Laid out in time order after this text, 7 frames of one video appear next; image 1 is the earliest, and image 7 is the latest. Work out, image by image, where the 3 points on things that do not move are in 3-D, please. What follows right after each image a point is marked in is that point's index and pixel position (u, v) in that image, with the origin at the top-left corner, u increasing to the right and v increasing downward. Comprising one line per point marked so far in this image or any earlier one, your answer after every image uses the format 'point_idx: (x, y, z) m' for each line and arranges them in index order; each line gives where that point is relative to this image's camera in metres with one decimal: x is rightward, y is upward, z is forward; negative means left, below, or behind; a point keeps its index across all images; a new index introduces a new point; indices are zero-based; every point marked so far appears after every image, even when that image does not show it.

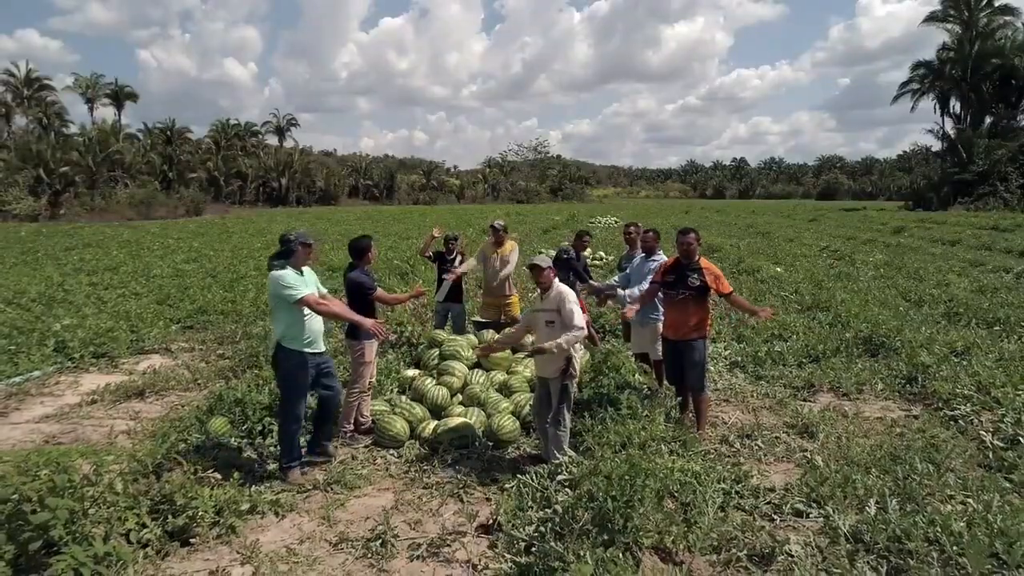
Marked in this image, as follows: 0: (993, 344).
0: (+4.1, -0.5, +6.8) m
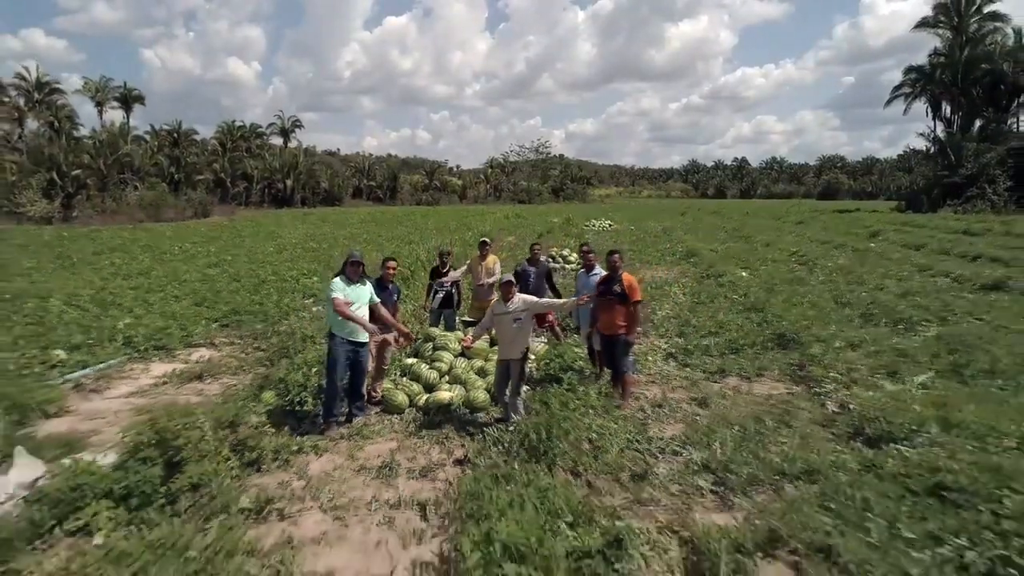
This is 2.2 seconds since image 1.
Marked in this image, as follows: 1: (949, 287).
0: (+3.9, -0.5, +8.4) m
1: (+7.3, 0.0, +13.3) m
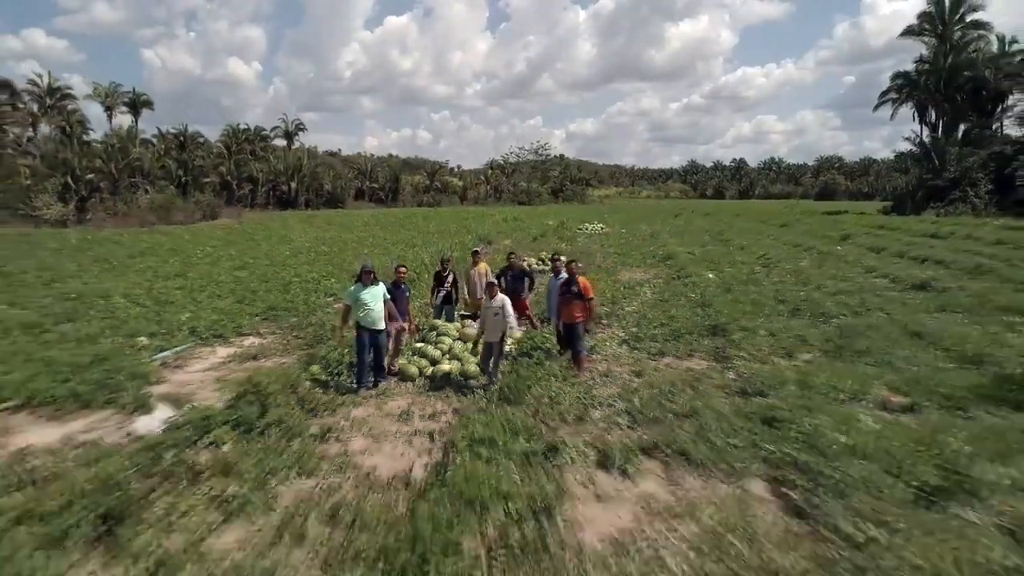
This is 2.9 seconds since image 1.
0: (+3.7, -0.5, +10.5) m
1: (+7.1, 0.0, +15.4) m
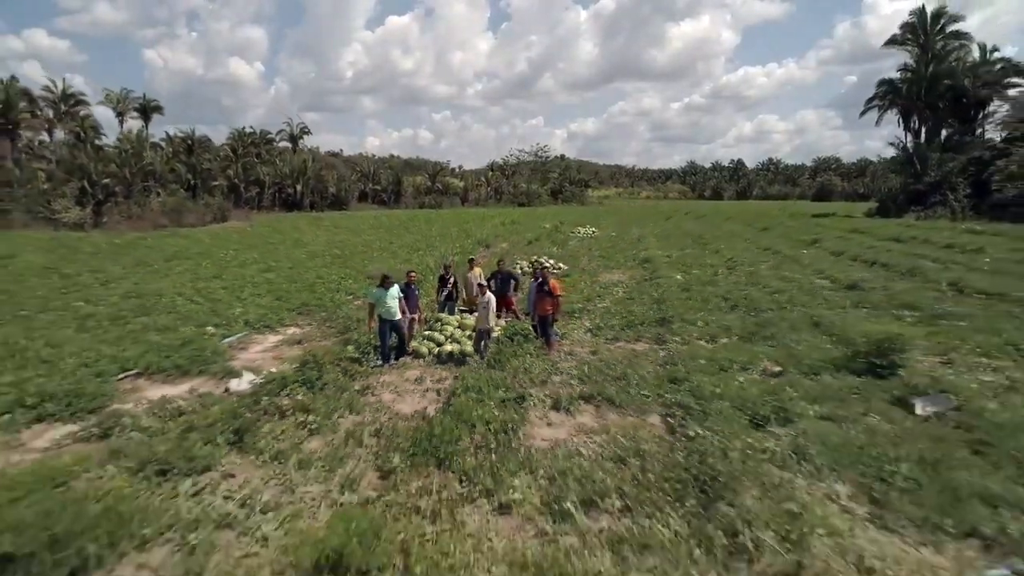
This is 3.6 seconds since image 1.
0: (+3.6, -0.5, +13.3) m
1: (+6.9, 0.0, +18.1) m
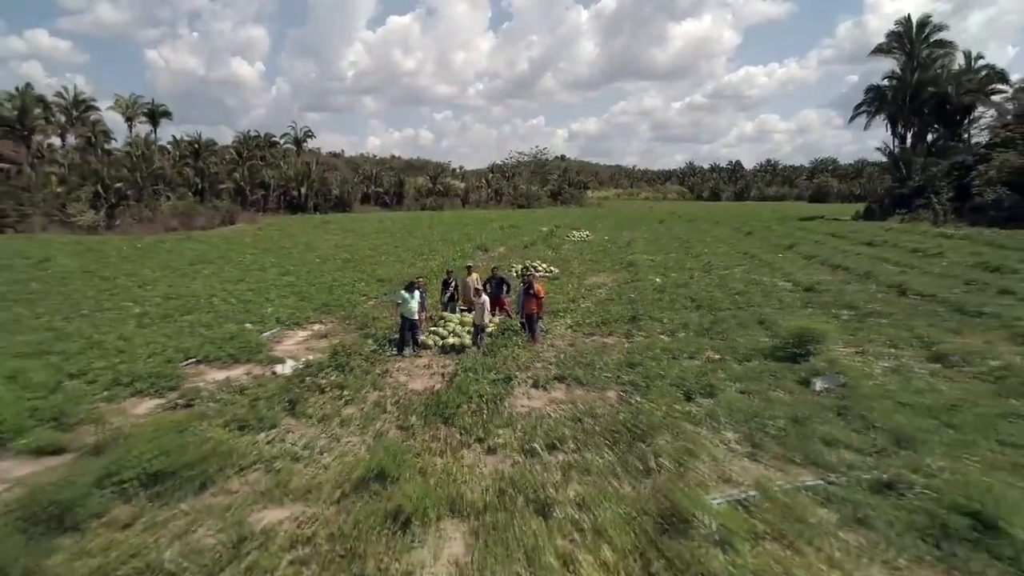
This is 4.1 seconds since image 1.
0: (+3.4, -0.6, +15.6) m
1: (+6.8, 0.0, +20.4) m
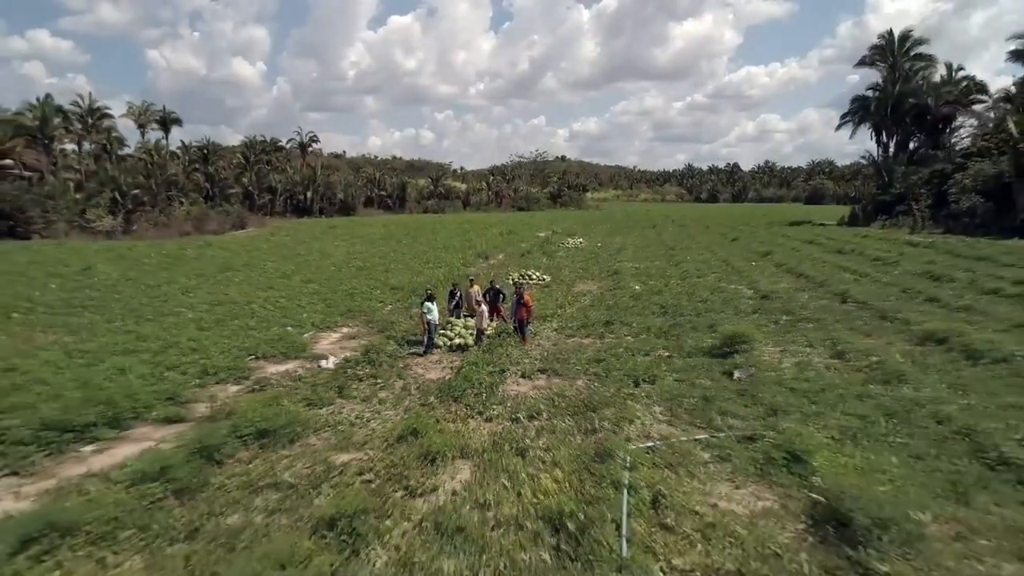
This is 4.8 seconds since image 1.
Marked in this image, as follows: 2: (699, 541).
0: (+3.3, -0.8, +18.8) m
1: (+6.7, -0.2, +23.7) m
2: (+1.6, -2.2, +6.9) m
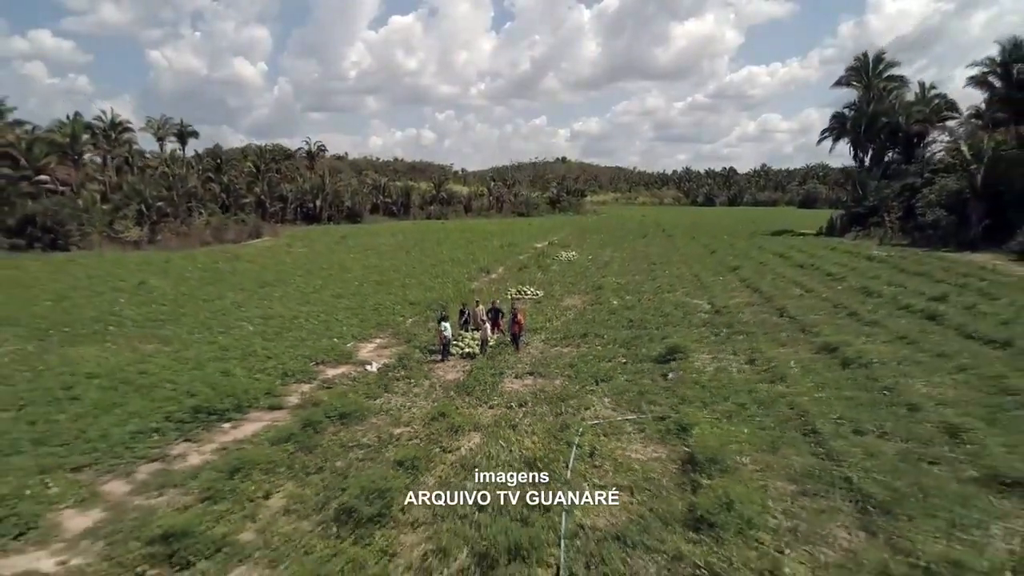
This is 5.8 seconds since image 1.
0: (+3.2, -1.4, +23.9) m
1: (+6.6, -0.8, +28.8) m
2: (+1.5, -2.8, +12.0) m
